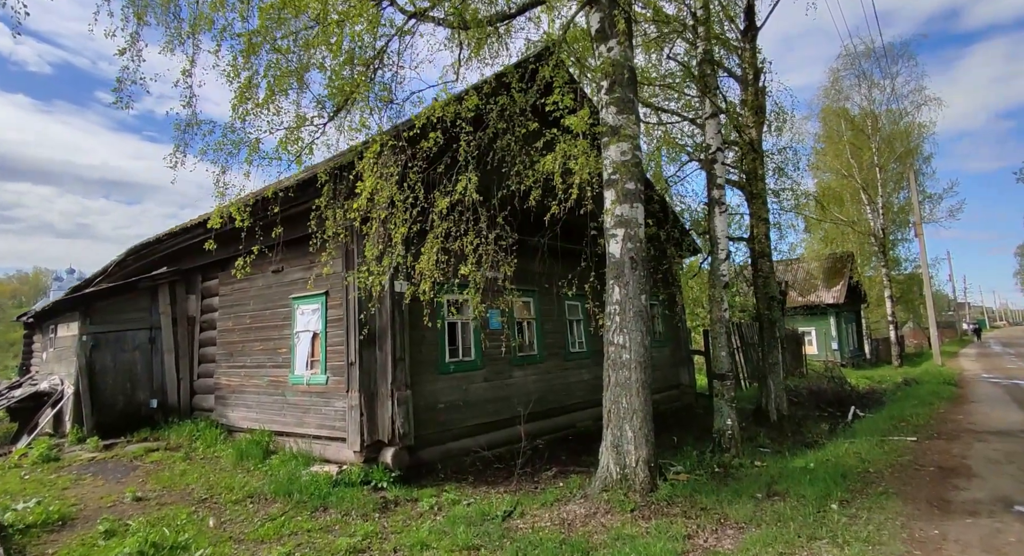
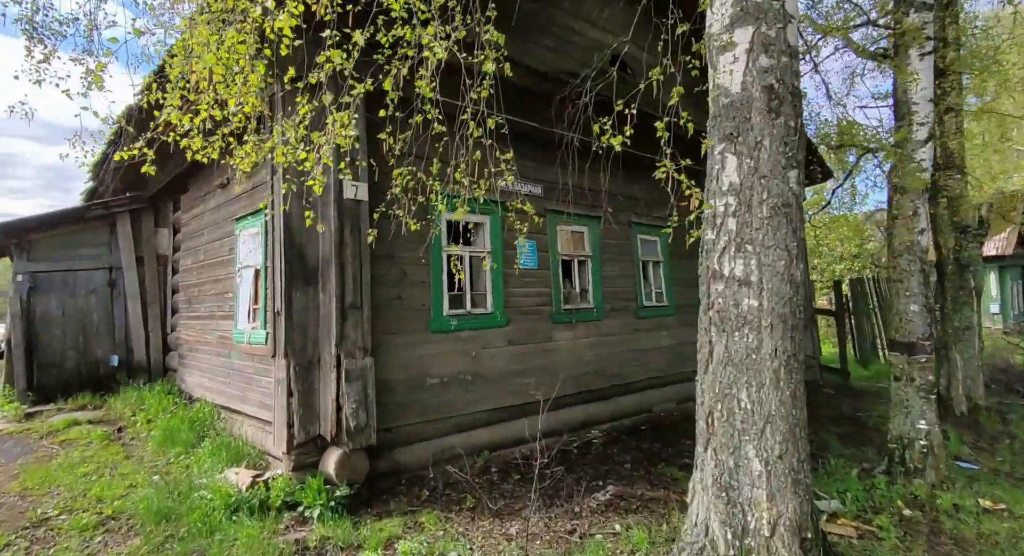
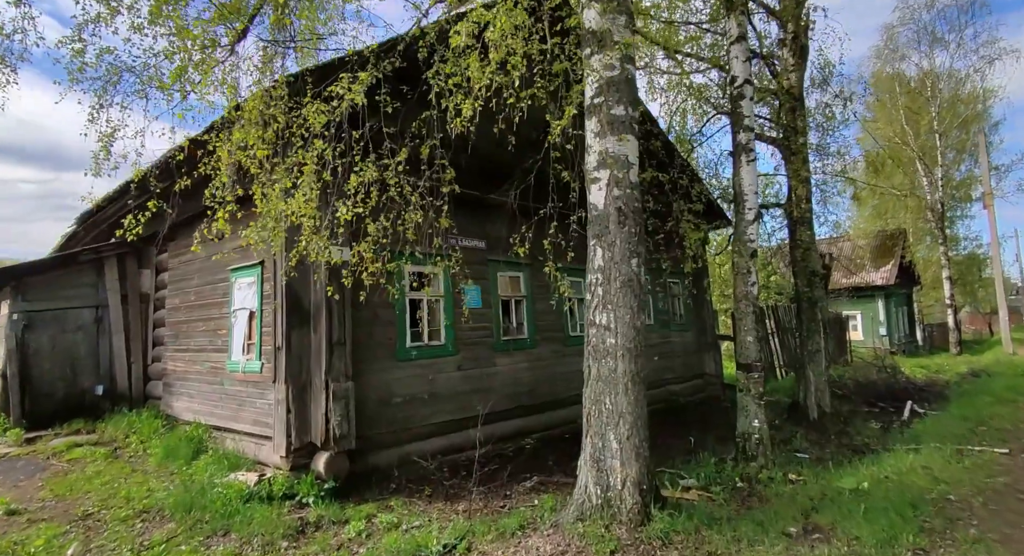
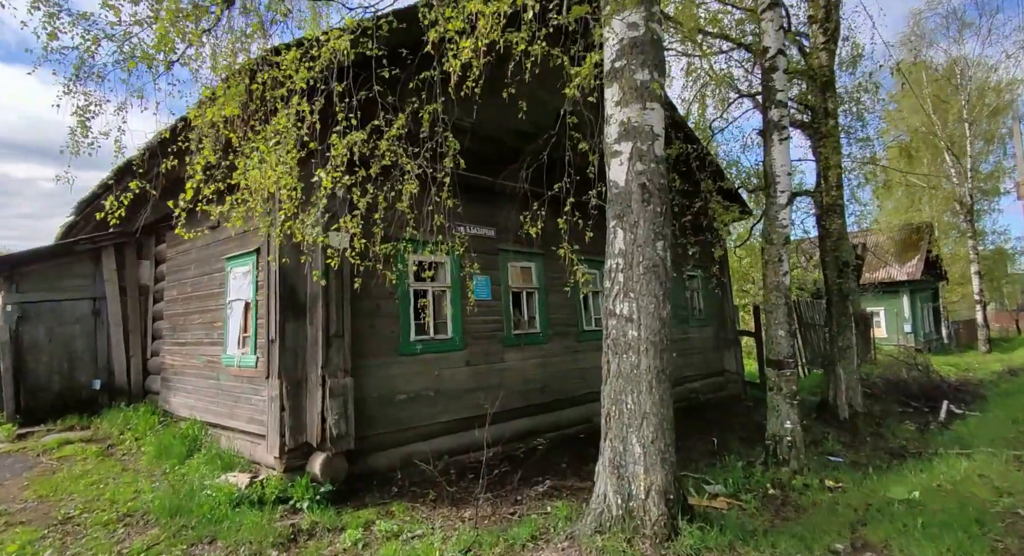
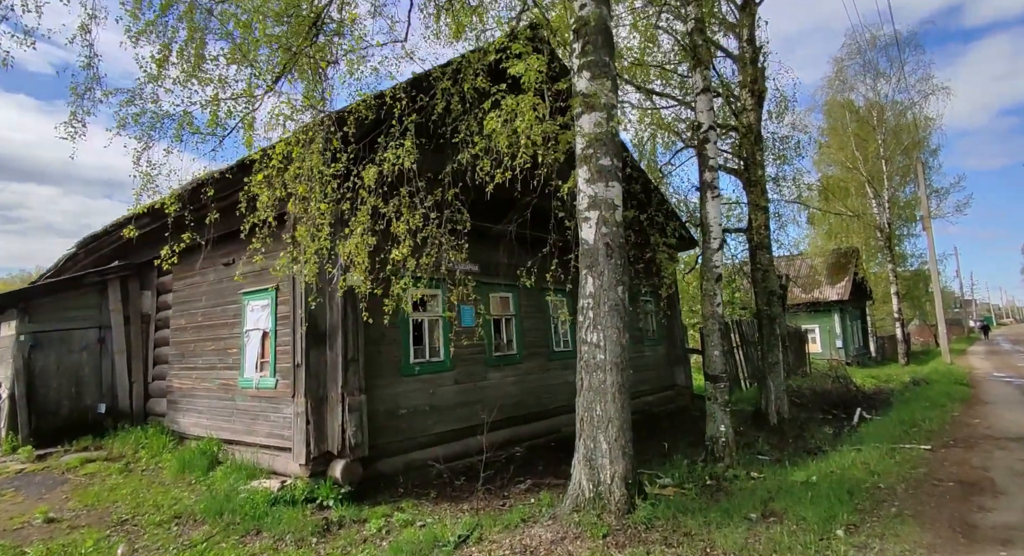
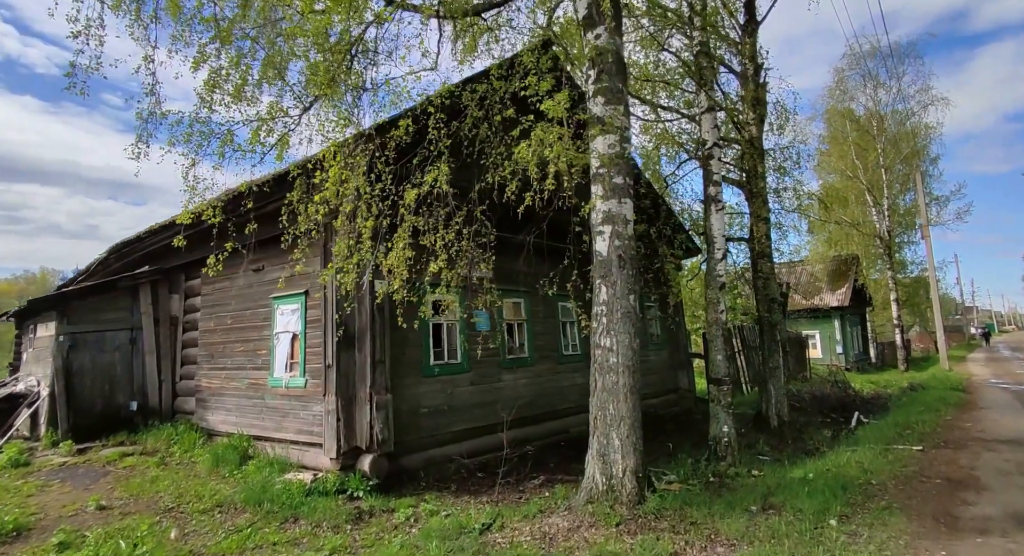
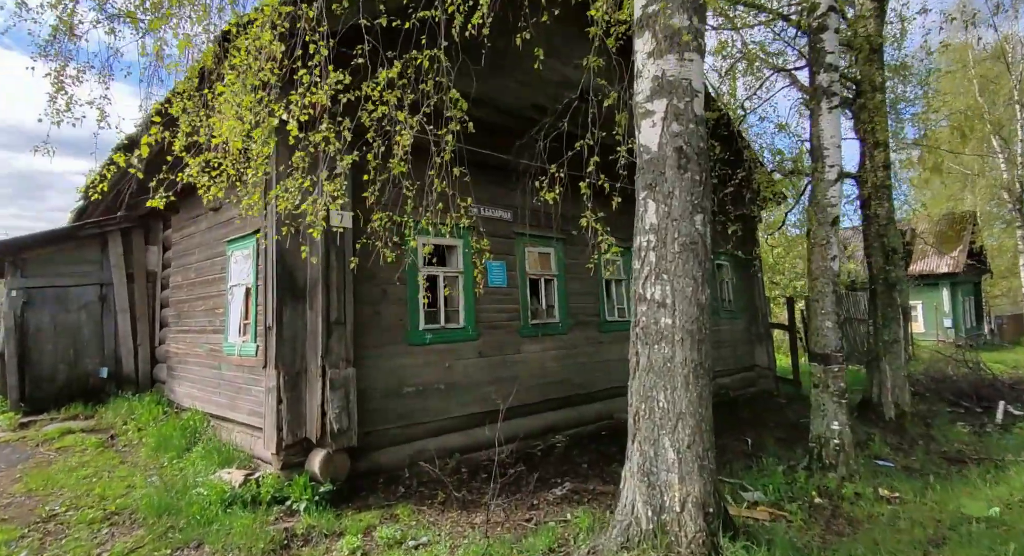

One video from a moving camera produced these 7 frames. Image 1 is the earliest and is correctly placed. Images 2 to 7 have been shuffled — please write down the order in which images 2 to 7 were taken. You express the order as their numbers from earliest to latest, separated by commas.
6, 5, 3, 4, 7, 2
